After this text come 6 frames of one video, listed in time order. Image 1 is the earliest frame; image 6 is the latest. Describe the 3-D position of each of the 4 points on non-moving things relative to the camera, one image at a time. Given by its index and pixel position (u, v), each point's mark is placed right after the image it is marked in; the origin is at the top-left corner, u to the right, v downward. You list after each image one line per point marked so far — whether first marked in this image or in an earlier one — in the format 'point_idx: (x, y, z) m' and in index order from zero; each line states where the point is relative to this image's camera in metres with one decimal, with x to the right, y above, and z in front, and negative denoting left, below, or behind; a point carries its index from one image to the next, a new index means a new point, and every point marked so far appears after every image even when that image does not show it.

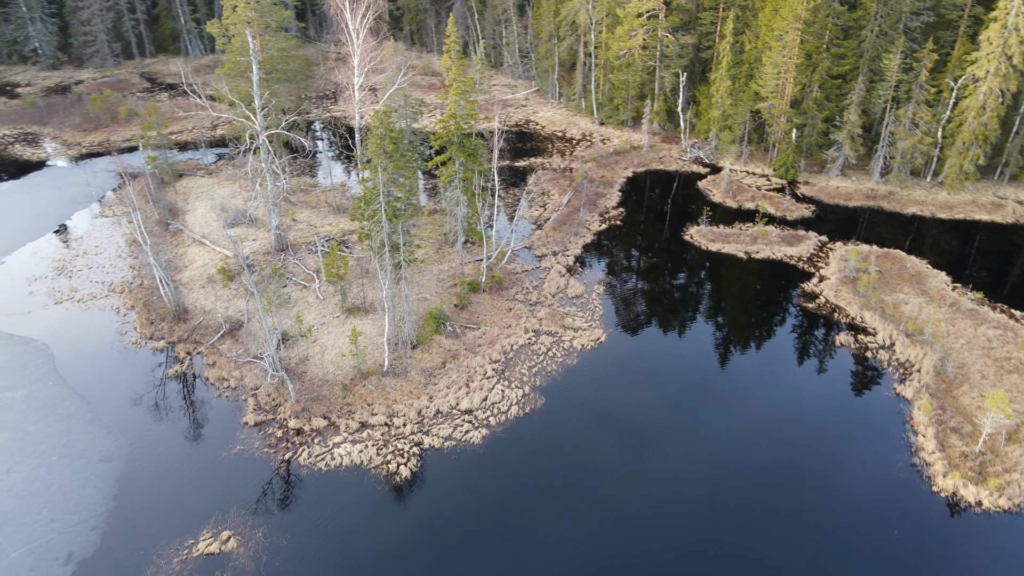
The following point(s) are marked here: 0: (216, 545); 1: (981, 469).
0: (-6.4, -5.6, +15.9) m
1: (+11.4, -4.4, +17.7) m
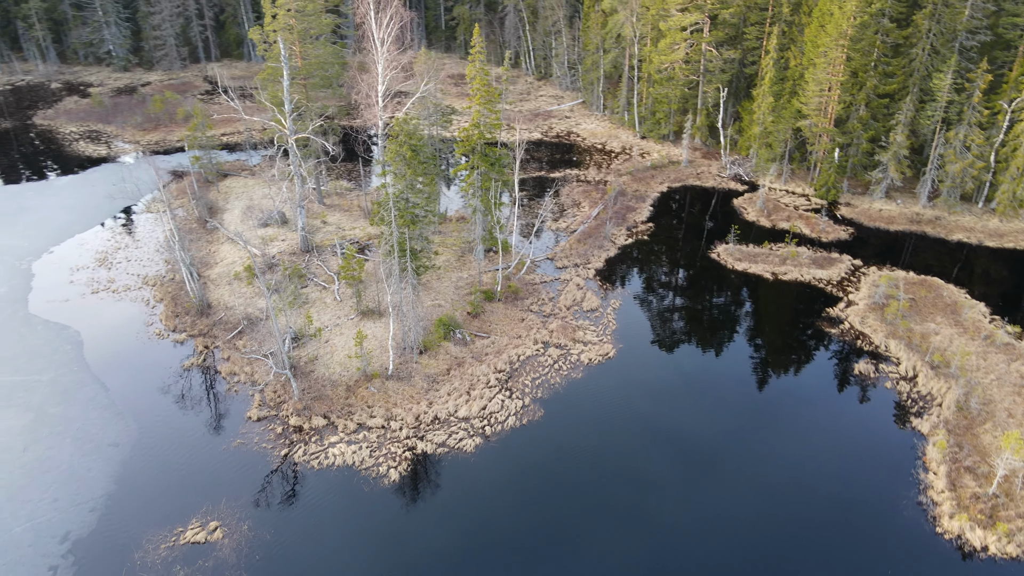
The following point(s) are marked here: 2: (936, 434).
0: (-6.9, -5.5, +16.4) m
1: (+11.0, -5.1, +16.8) m
2: (+11.3, -3.9, +19.5) m
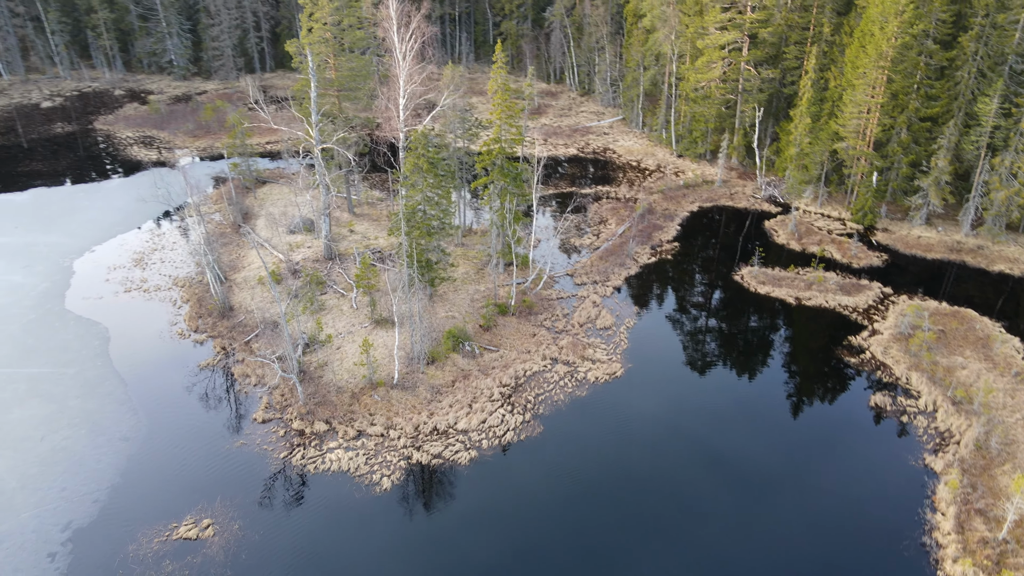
0: (-7.3, -5.6, +16.8) m
1: (+10.6, -5.9, +15.9) m
2: (+11.2, -4.7, +18.7) m
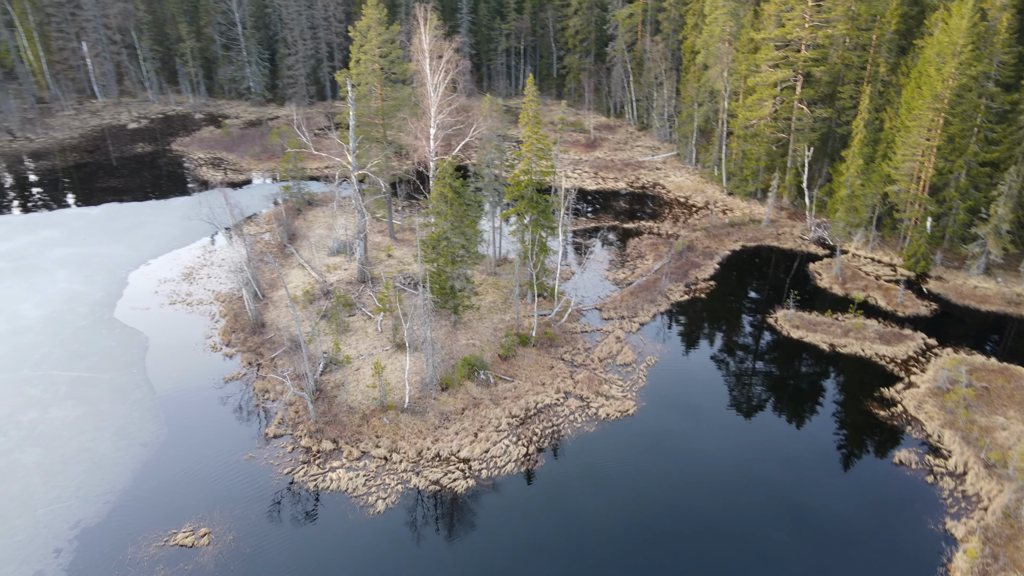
0: (-7.6, -5.9, +17.4) m
1: (+10.1, -7.0, +14.7) m
2: (+10.9, -6.0, +17.4) m
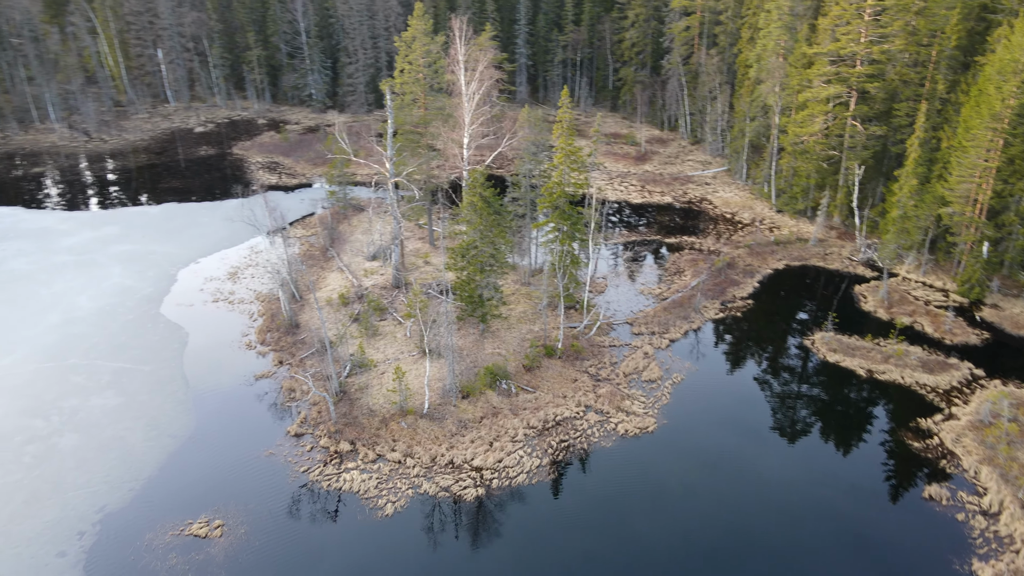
0: (-7.5, -5.9, +17.9) m
1: (+9.8, -7.6, +13.8) m
2: (+11.0, -6.7, +16.5) m
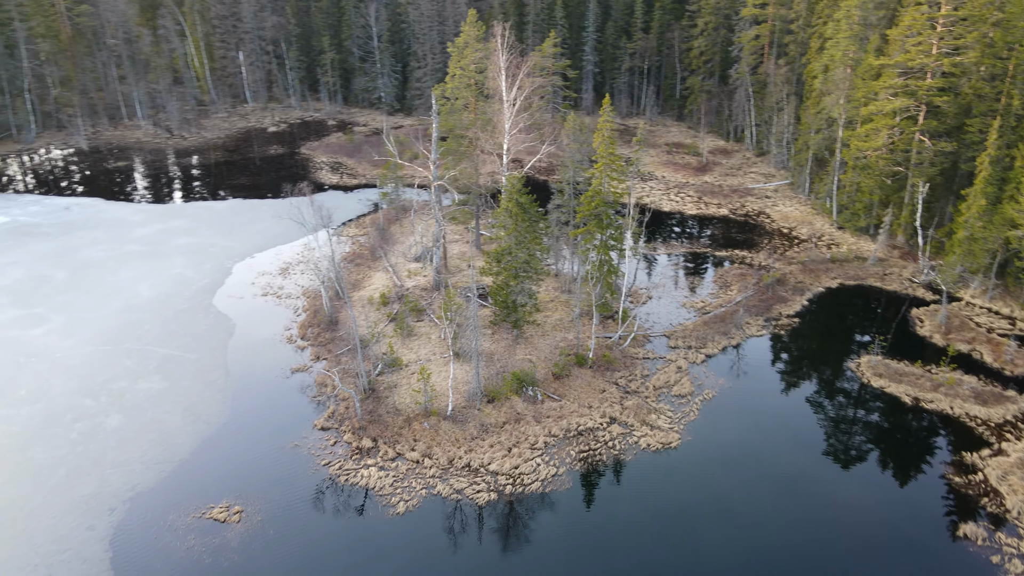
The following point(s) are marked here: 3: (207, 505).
0: (-7.3, -5.7, +18.6) m
1: (+9.5, -8.2, +12.9) m
2: (+10.9, -7.3, +15.4) m
3: (-7.9, -5.6, +19.1) m
